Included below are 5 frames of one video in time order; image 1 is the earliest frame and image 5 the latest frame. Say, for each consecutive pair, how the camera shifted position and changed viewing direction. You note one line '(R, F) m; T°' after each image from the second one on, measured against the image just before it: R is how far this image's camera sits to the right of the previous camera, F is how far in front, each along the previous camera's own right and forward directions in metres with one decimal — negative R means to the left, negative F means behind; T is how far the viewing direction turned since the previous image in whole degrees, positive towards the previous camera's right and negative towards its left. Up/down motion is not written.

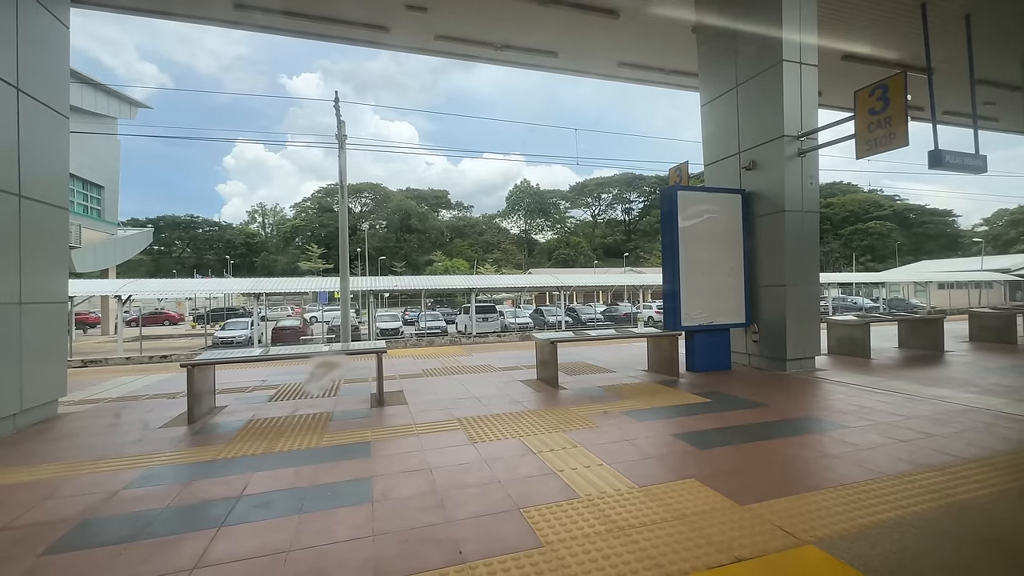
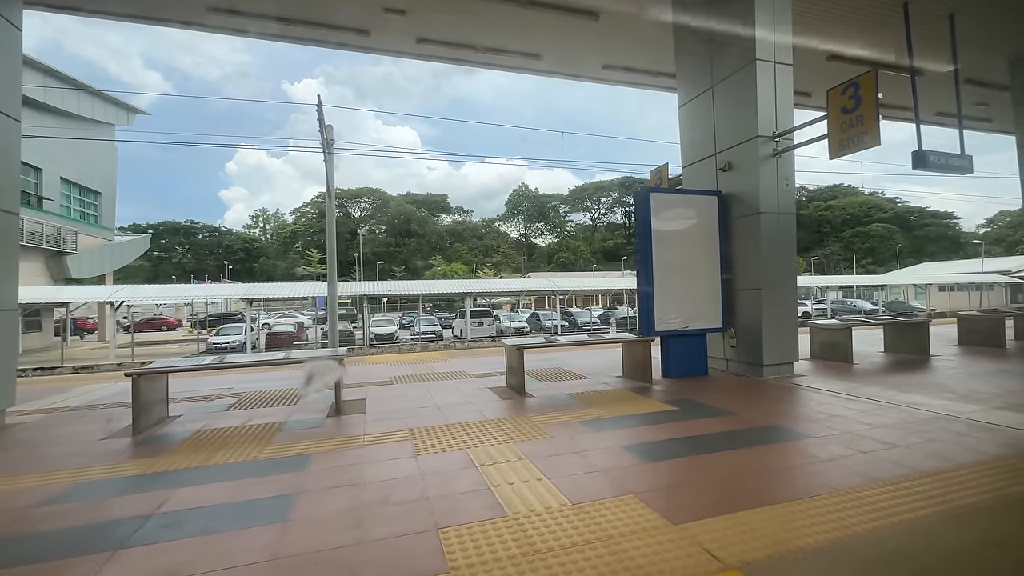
(+0.5, +0.2) m; 0°
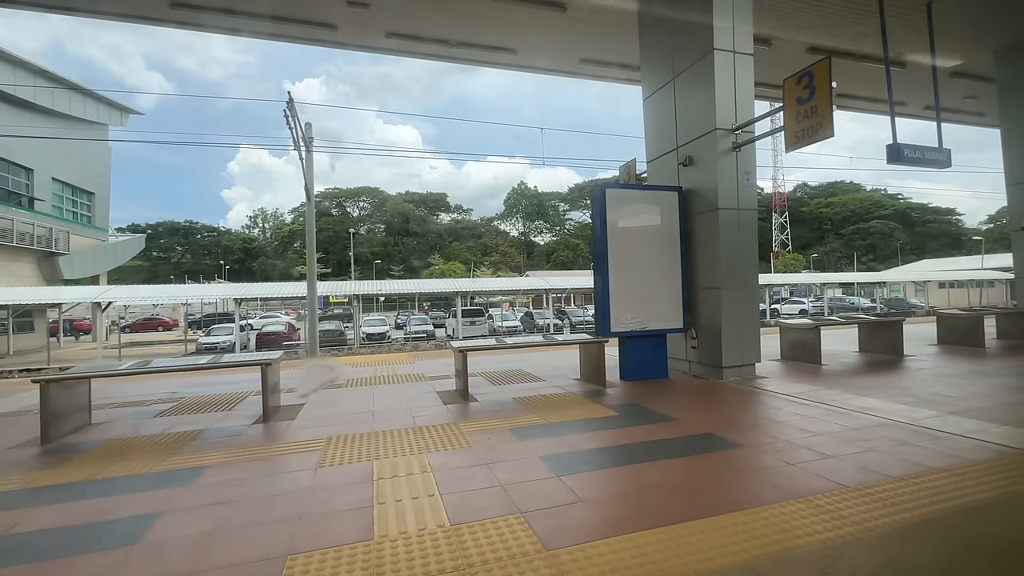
(+0.8, +0.3) m; 0°
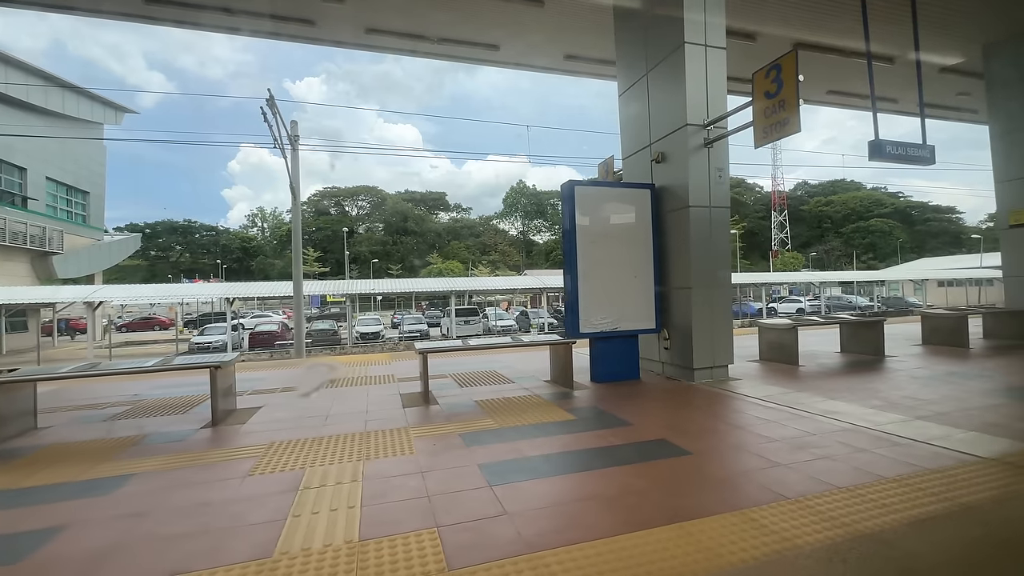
(+0.5, +0.2) m; 0°
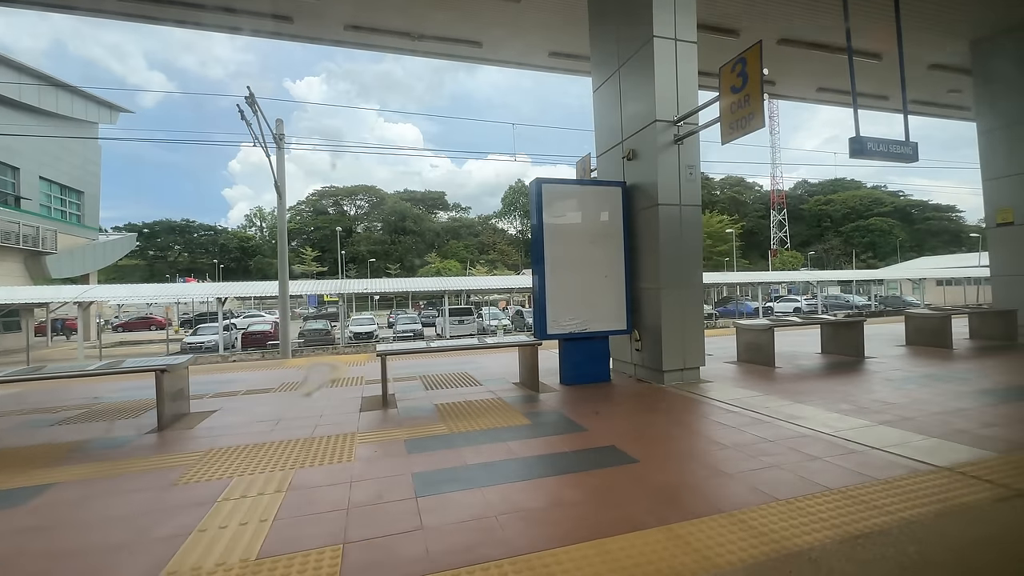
(+0.5, +0.2) m; 0°
